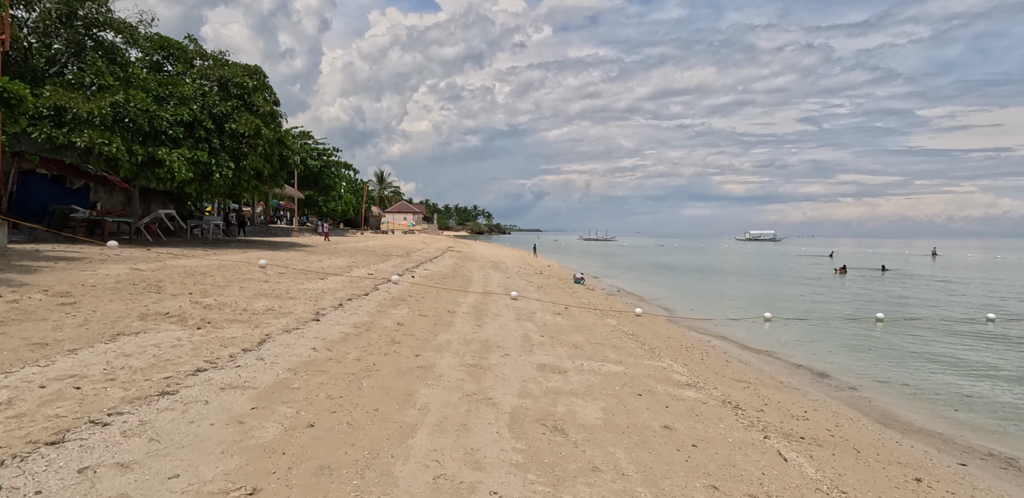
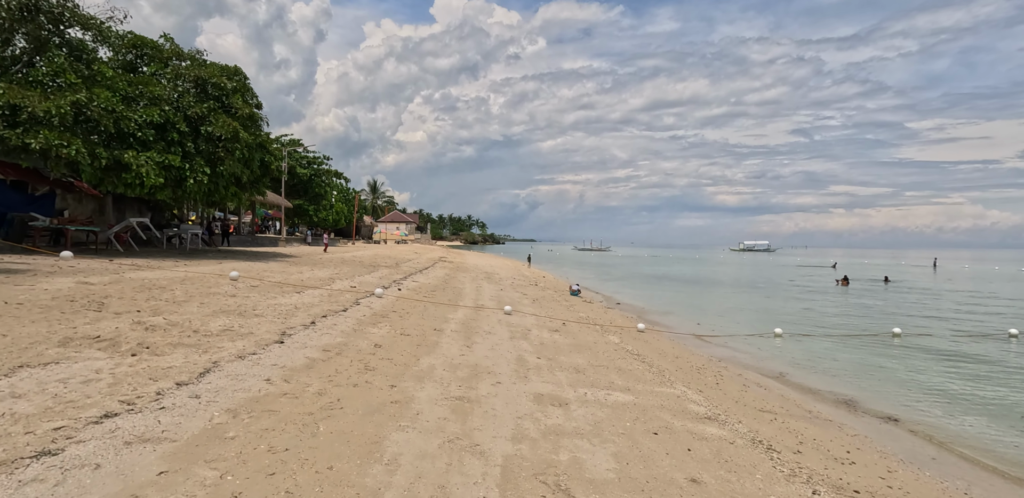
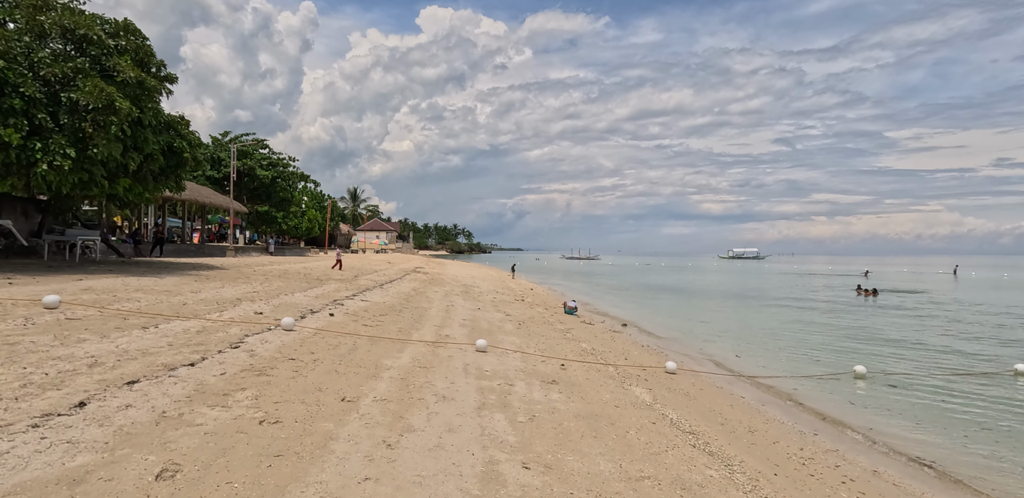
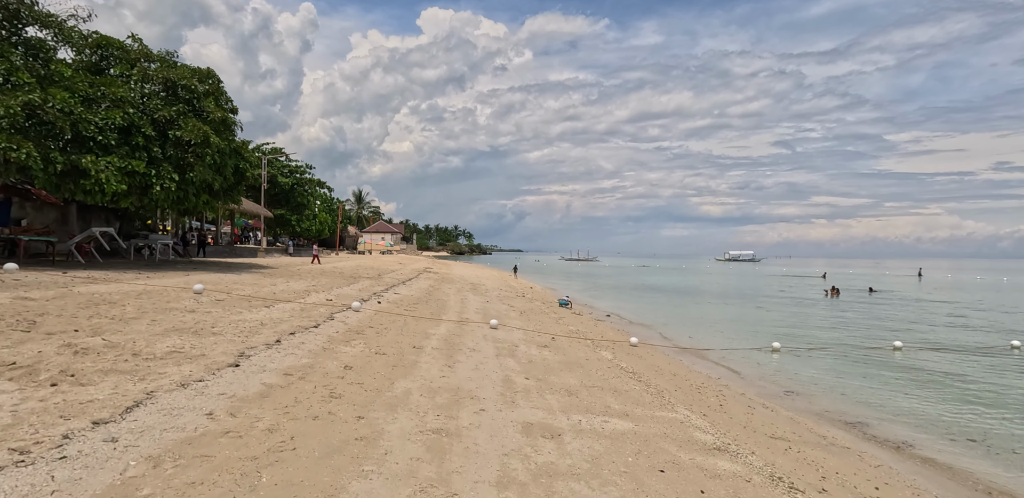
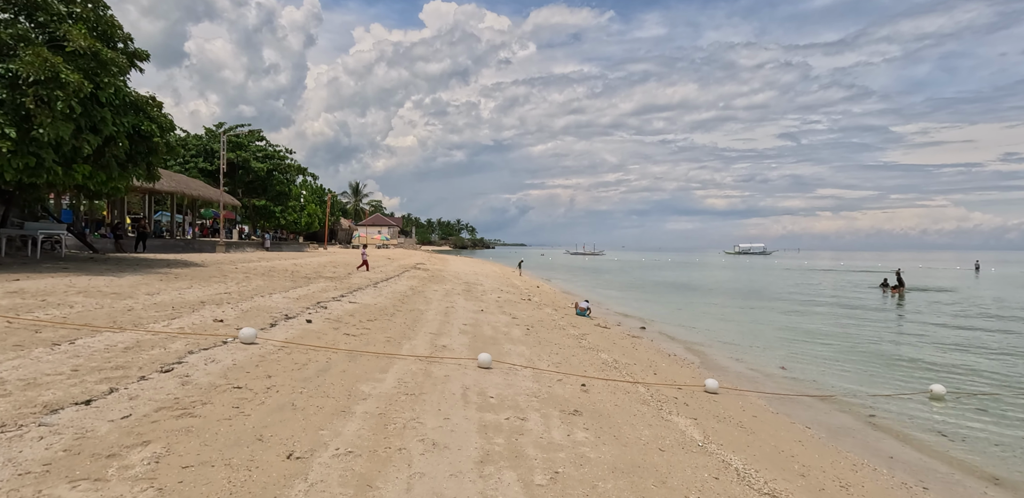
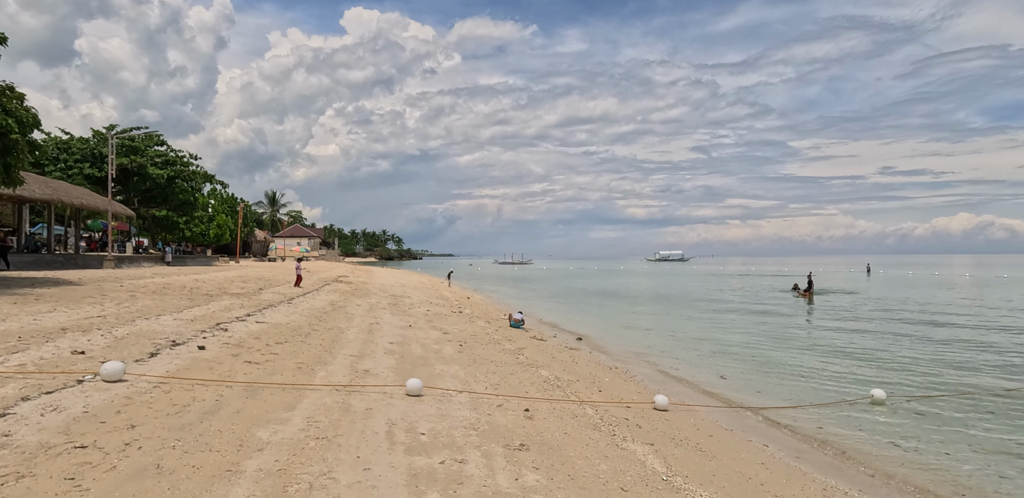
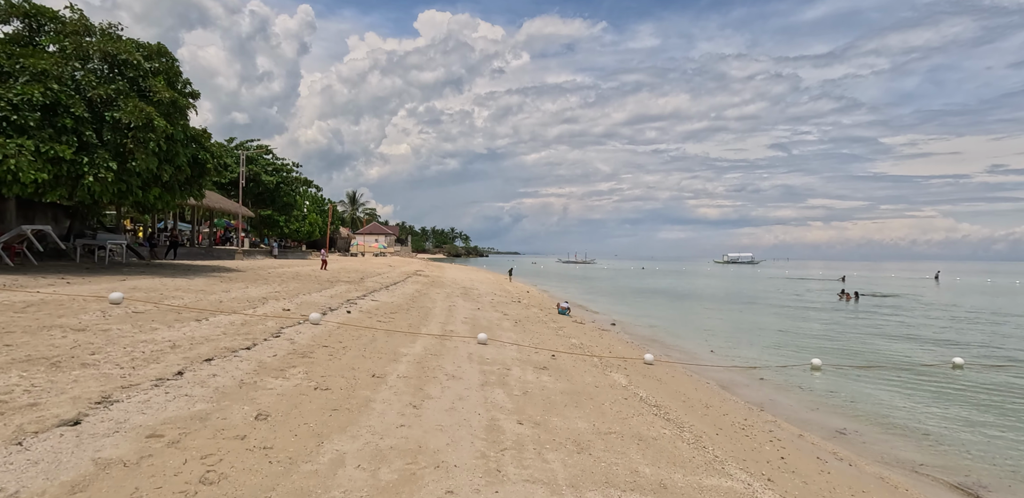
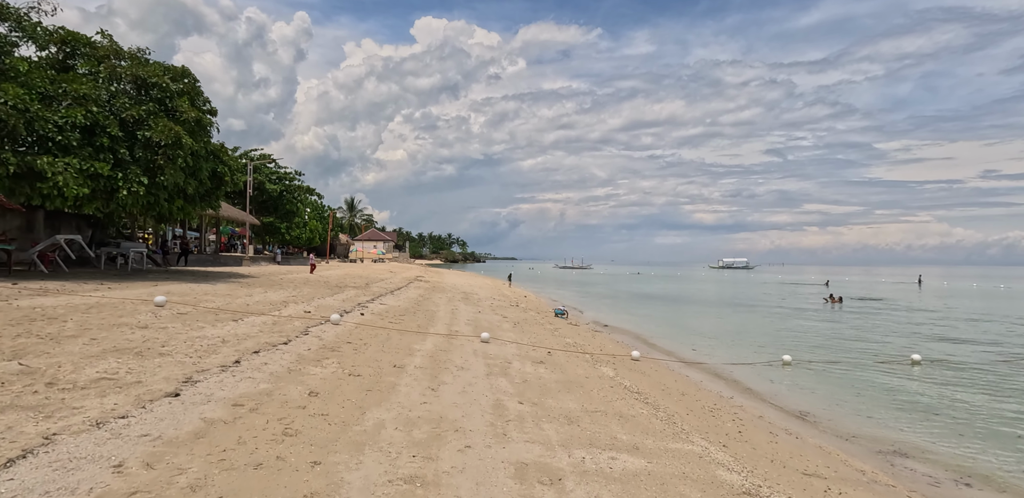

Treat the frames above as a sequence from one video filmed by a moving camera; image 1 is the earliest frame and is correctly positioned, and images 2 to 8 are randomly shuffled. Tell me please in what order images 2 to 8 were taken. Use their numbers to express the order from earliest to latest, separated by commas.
2, 4, 8, 7, 3, 5, 6
